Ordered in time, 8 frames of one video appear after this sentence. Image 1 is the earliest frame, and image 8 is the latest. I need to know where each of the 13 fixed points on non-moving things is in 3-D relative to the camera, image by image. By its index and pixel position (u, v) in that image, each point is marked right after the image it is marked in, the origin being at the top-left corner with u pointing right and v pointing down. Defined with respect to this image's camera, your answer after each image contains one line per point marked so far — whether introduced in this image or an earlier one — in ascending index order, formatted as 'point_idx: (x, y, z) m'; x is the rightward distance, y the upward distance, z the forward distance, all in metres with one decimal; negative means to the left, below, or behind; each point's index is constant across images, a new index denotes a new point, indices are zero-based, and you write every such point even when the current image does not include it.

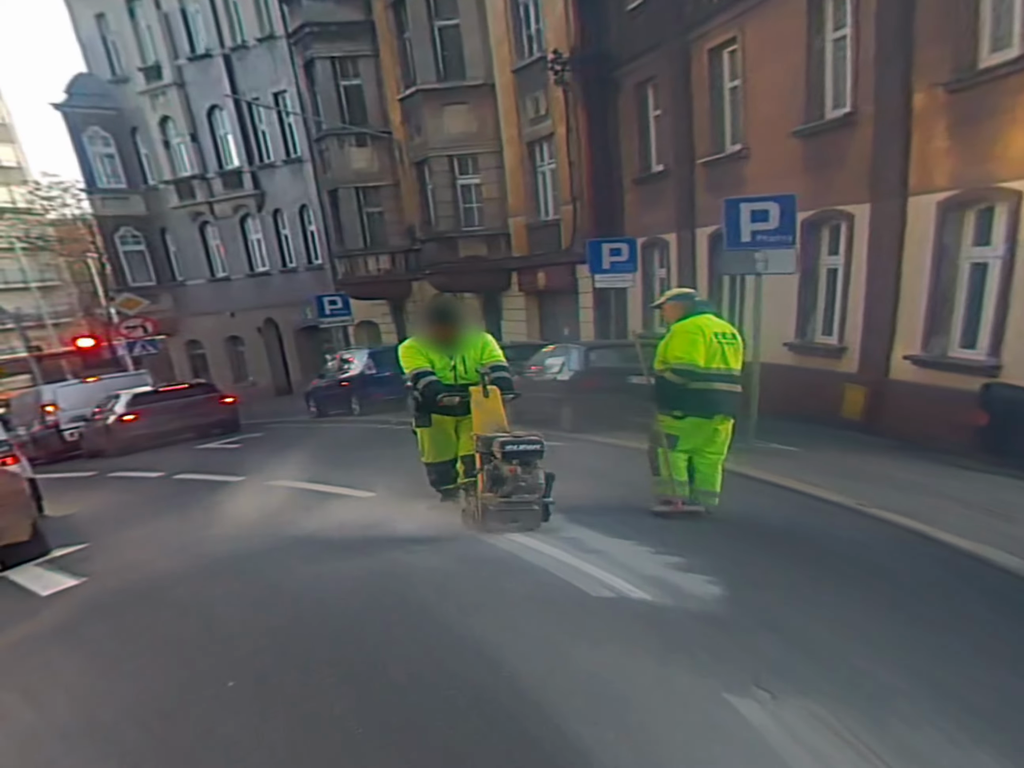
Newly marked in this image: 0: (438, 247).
0: (-2.8, +5.1, +15.1) m
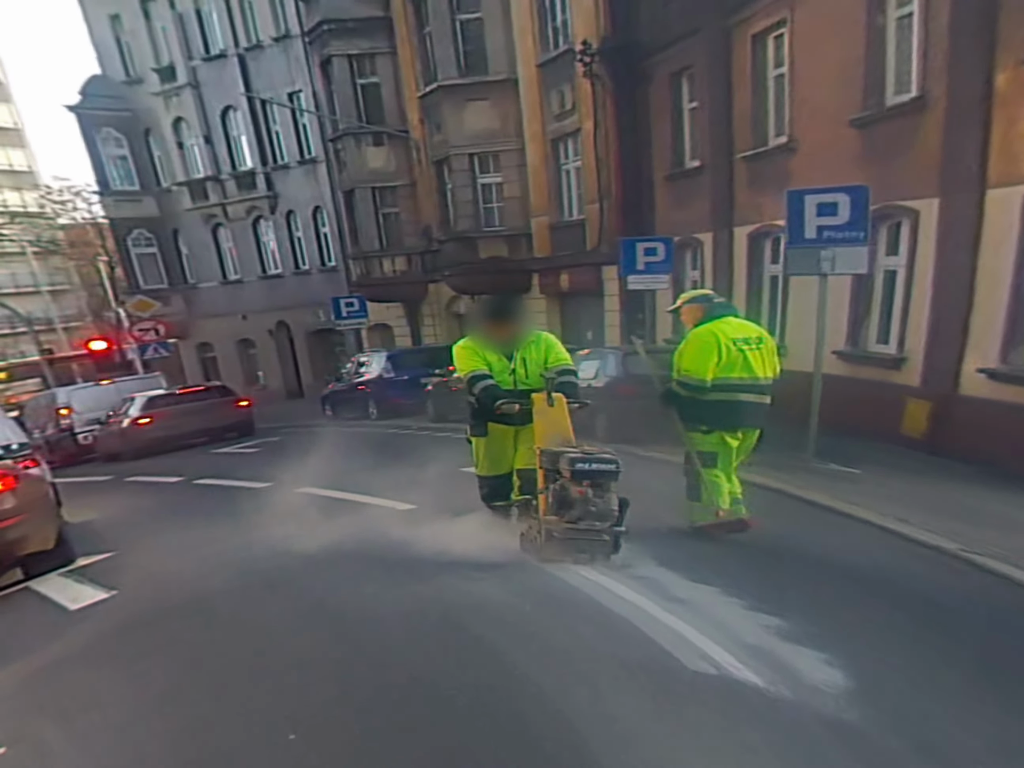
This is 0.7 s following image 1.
0: (-2.1, +5.0, +14.9) m
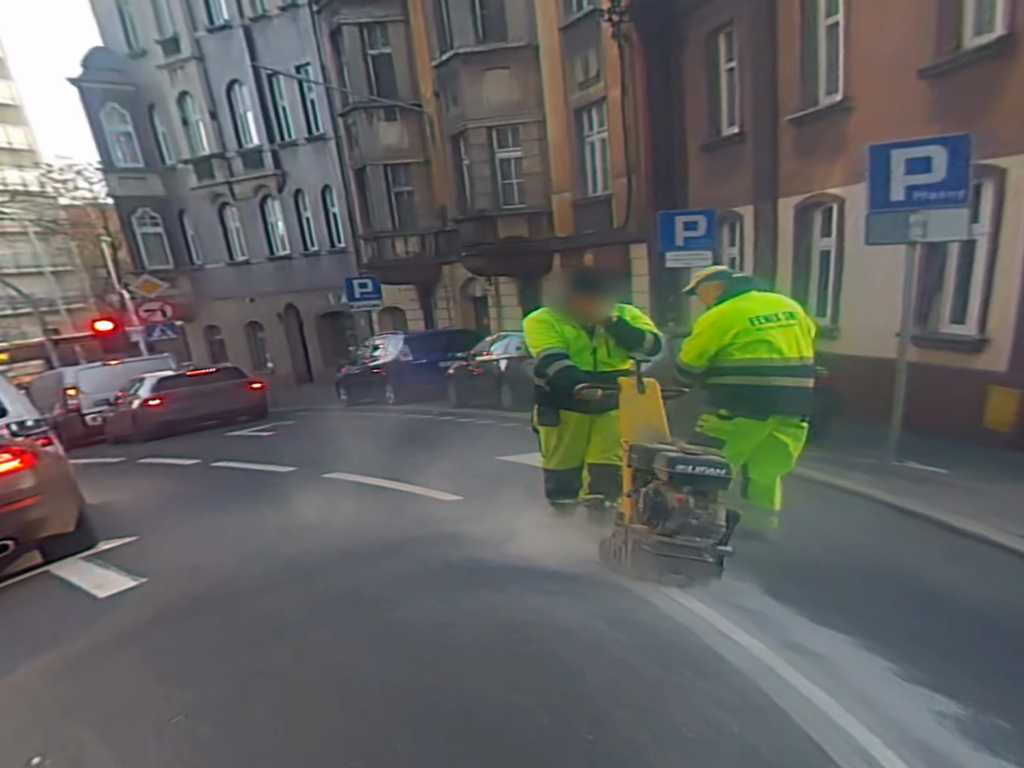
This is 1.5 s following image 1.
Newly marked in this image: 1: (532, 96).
0: (-1.3, +5.6, +14.4) m
1: (+0.6, +9.6, +13.3) m
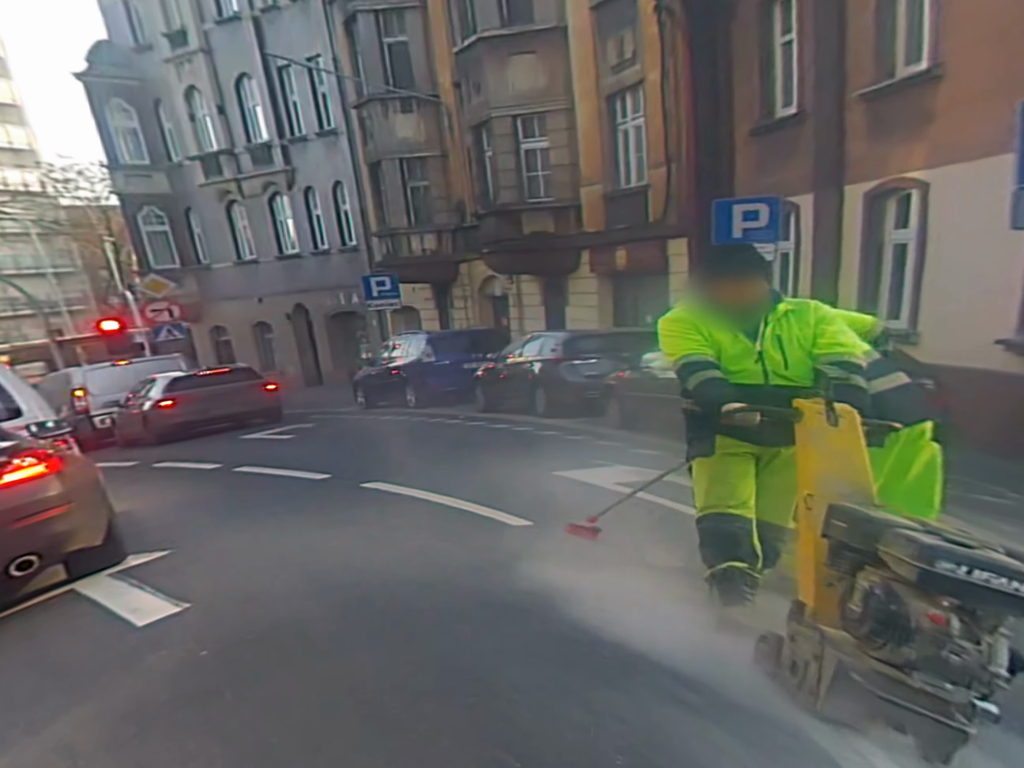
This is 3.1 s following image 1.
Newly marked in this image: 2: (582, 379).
0: (-0.5, +5.6, +13.9) m
1: (+1.5, +9.6, +12.8) m
2: (+1.6, 0.0, +9.2) m
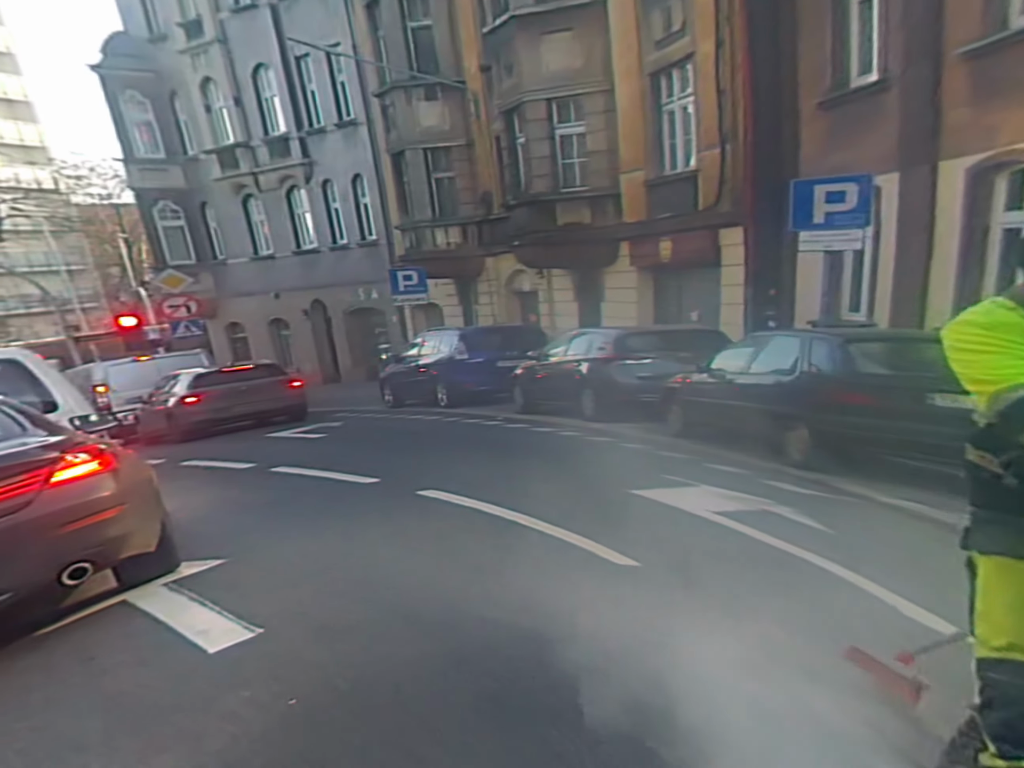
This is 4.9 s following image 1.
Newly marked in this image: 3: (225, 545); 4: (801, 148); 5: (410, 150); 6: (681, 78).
0: (+0.6, +5.6, +13.3) m
1: (+2.6, +9.6, +12.1) m
2: (+2.7, +0.1, +8.7) m
3: (-3.8, -2.2, +5.3) m
4: (+6.5, +5.3, +9.1) m
5: (-4.2, +9.7, +16.7) m
6: (+4.6, +8.4, +11.0) m
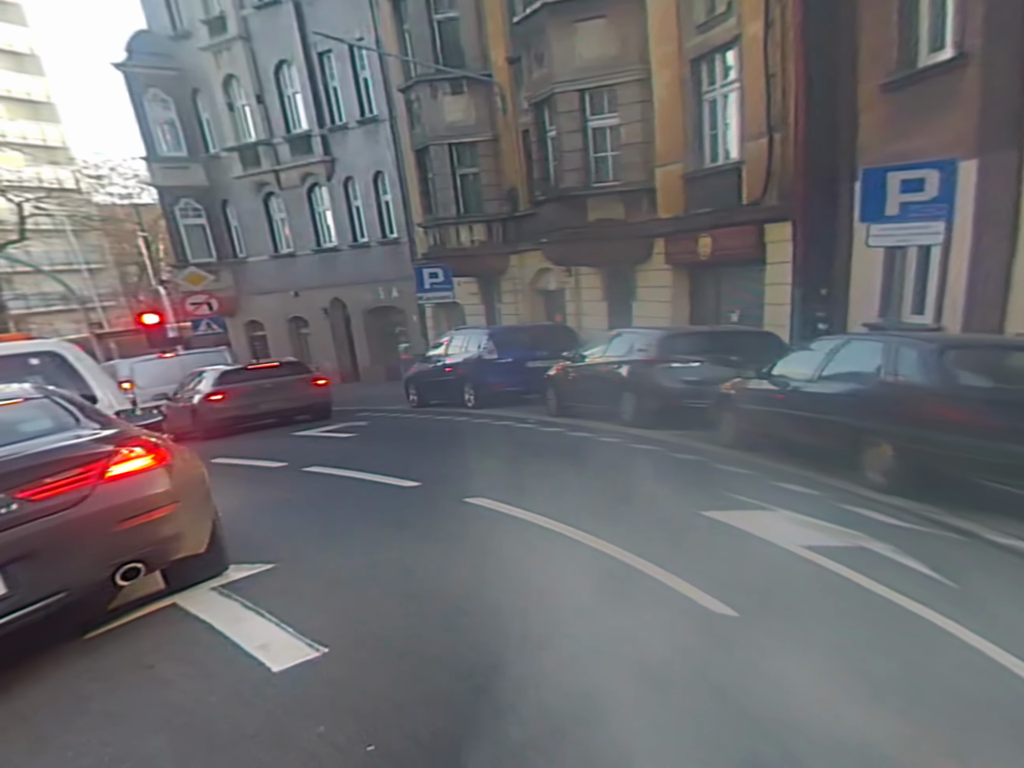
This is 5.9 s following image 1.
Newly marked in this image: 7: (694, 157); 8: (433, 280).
0: (+1.6, +5.6, +12.9) m
1: (+3.5, +9.6, +11.7) m
2: (+3.5, 0.0, +8.3) m
3: (-3.0, -2.2, +5.0) m
4: (+7.4, +5.3, +8.6) m
5: (-3.1, +9.7, +16.4) m
6: (+5.5, +8.3, +10.5) m
7: (+5.1, +6.3, +11.3) m
8: (-2.9, +3.8, +14.7) m
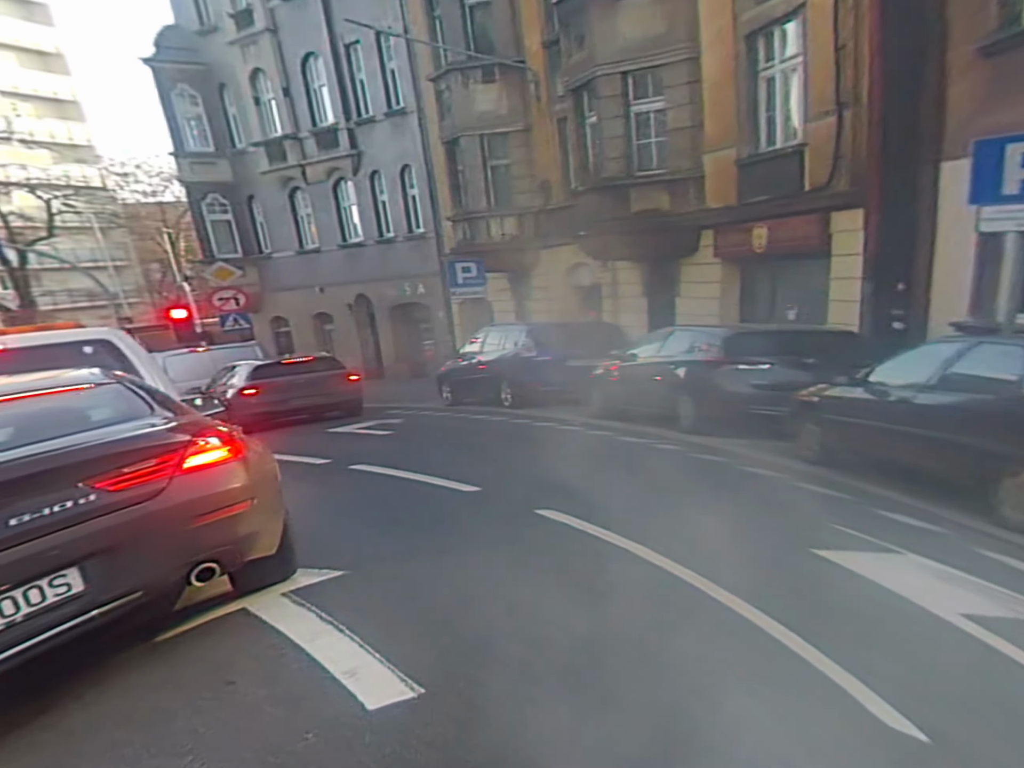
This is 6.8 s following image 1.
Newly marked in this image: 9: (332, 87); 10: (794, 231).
0: (+2.8, +5.7, +12.4) m
1: (+4.7, +9.6, +11.1) m
2: (+4.5, 0.0, +7.8) m
3: (-2.1, -2.2, +4.7) m
4: (+8.5, +5.2, +7.9) m
5: (-1.8, +9.8, +16.0) m
6: (+6.7, +8.3, +9.9) m
7: (+6.3, +6.4, +10.6) m
8: (-1.7, +3.9, +14.3) m
9: (-8.8, +14.6, +19.8) m
10: (+6.8, +3.7, +9.7) m
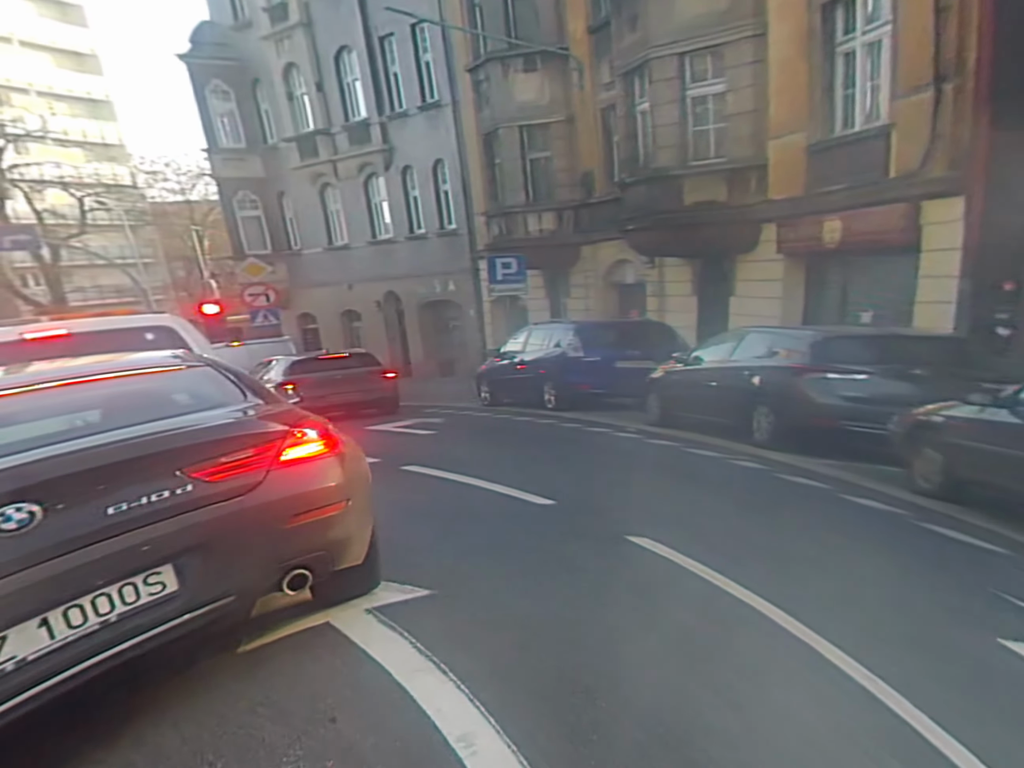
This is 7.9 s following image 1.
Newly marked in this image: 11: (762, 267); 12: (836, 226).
0: (+4.2, +5.6, +11.7) m
1: (+6.2, +9.5, +10.4) m
2: (+5.7, -0.1, +7.1) m
3: (-1.0, -2.2, +4.2) m
4: (+9.7, +5.1, +7.1) m
5: (-0.2, +9.8, +15.5) m
6: (+8.0, +8.2, +9.1) m
7: (+7.6, +6.2, +9.9) m
8: (-0.2, +3.9, +13.7) m
9: (-7.1, +14.7, +19.4) m
10: (+8.1, +3.6, +8.9) m
11: (+7.1, +3.3, +11.3) m
12: (+7.7, +3.7, +9.6) m
